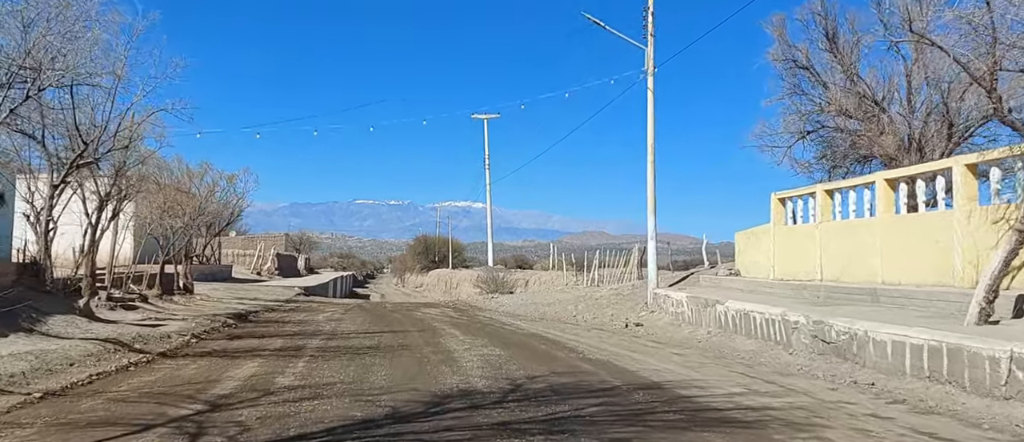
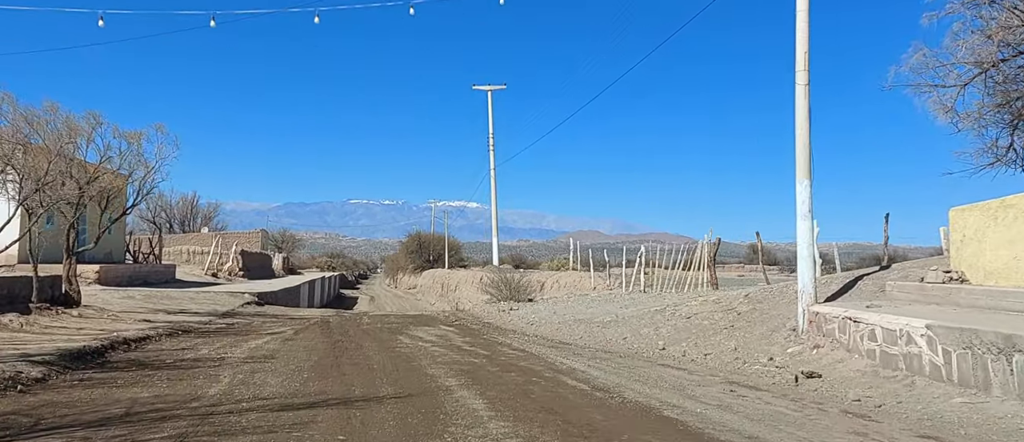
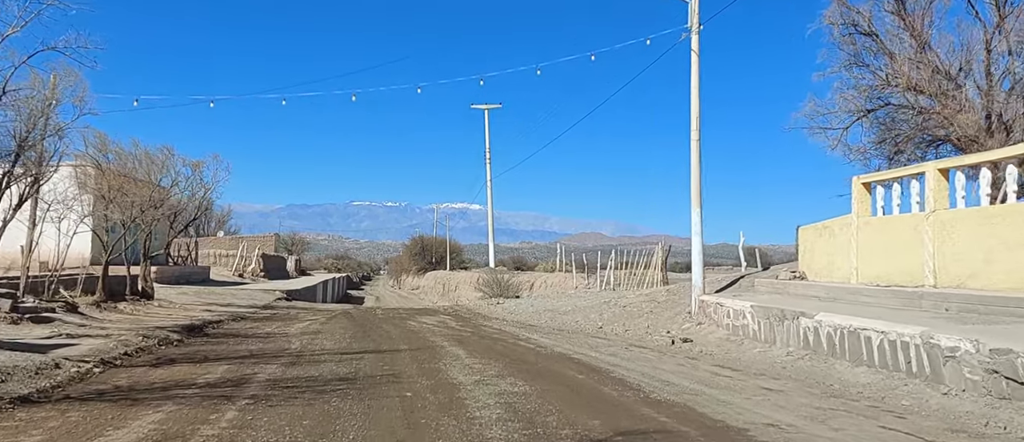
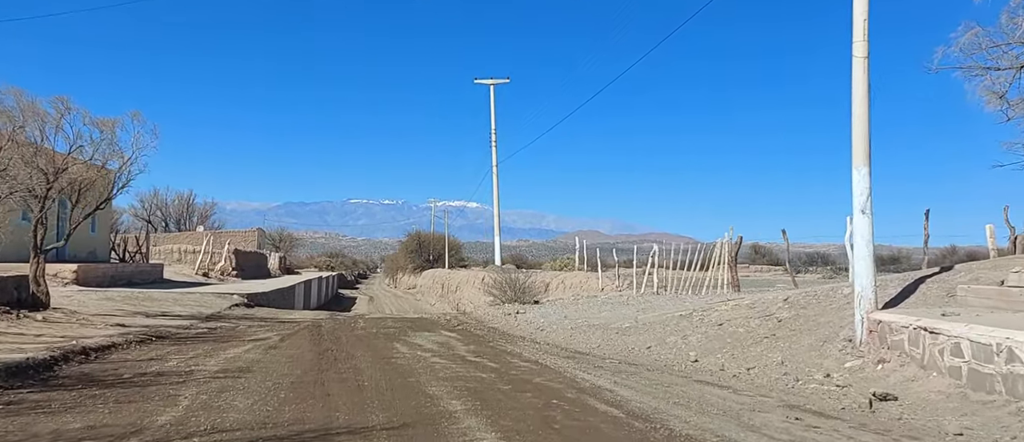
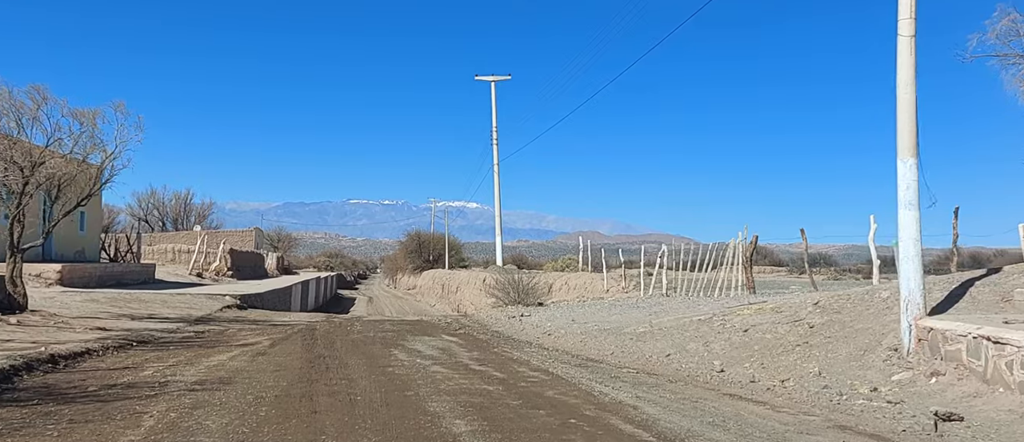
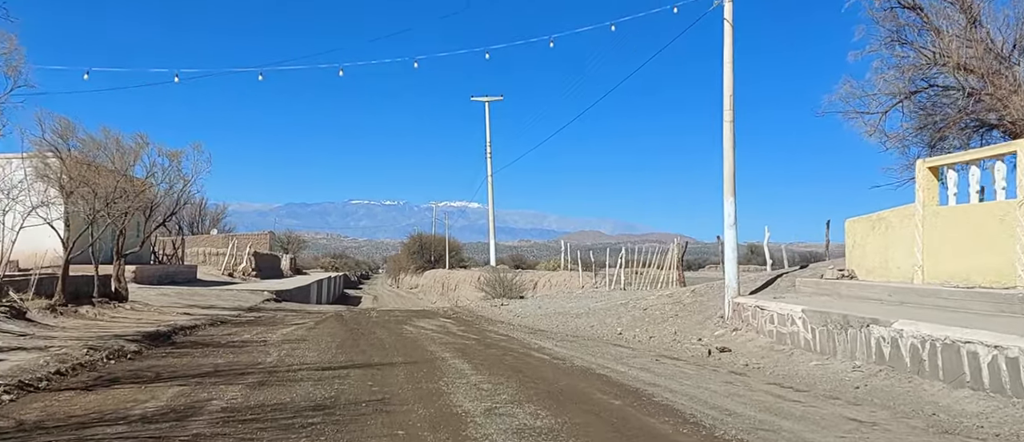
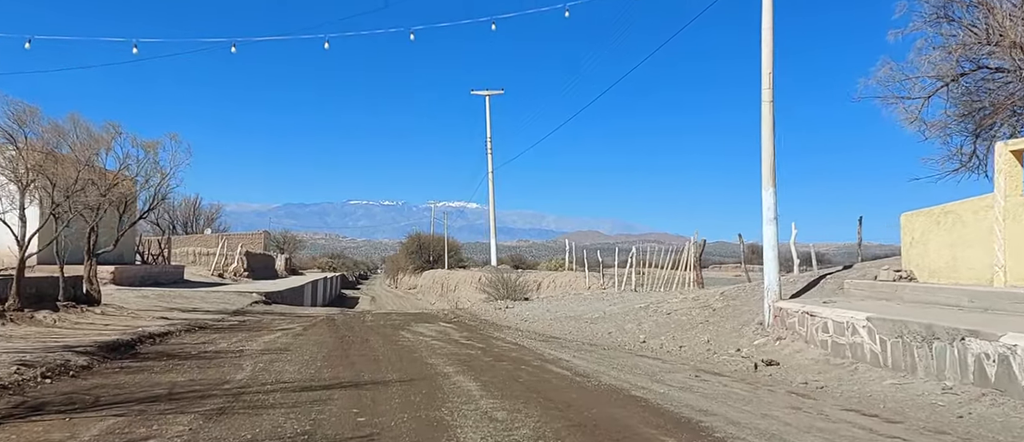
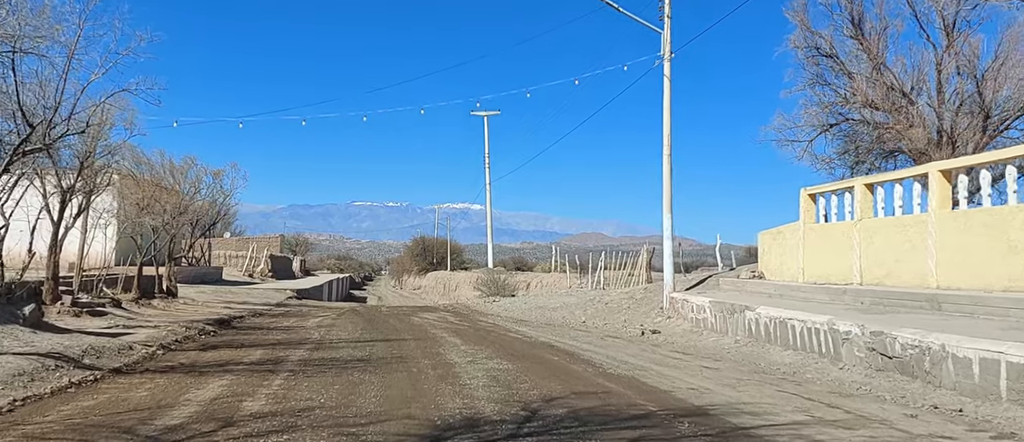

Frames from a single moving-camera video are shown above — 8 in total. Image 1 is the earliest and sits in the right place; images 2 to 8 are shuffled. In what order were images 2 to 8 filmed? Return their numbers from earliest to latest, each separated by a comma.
8, 3, 6, 7, 2, 4, 5
